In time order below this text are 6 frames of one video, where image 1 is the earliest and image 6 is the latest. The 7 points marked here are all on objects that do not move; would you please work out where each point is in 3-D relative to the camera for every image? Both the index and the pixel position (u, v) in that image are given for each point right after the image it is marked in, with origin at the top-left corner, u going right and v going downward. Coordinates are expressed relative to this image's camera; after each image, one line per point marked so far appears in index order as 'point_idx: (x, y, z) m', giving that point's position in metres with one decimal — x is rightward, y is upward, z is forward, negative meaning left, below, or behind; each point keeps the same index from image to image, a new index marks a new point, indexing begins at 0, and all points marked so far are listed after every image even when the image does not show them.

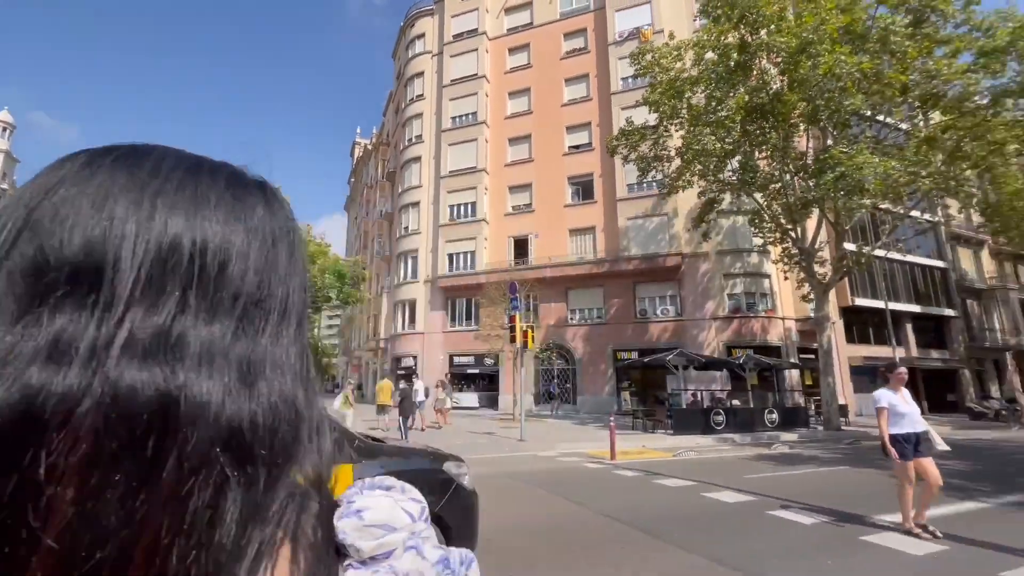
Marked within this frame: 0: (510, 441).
0: (0.0, -4.5, +13.8) m
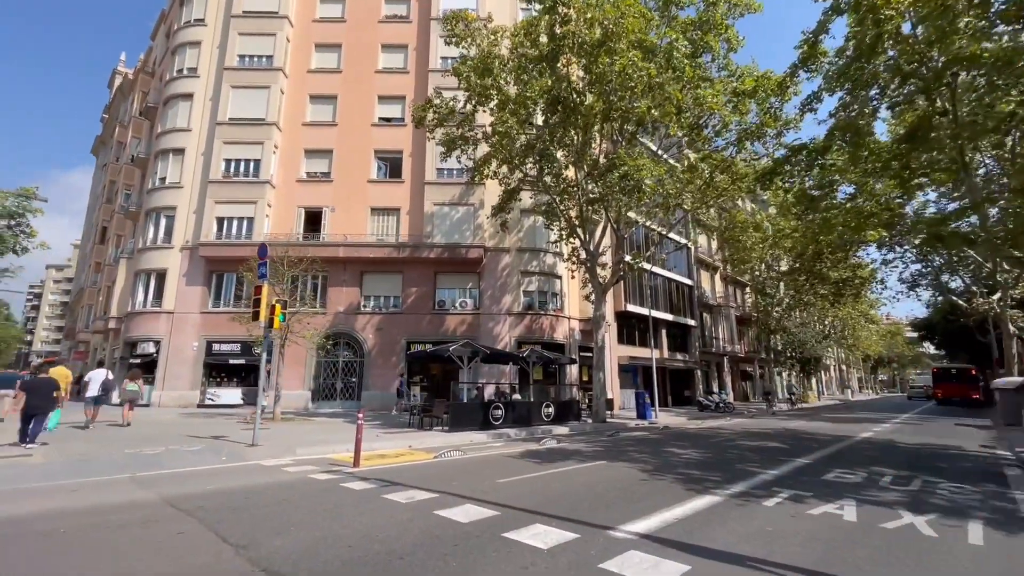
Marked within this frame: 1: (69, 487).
0: (-6.1, -3.6, +10.7) m
1: (-6.5, -3.0, +7.0) m
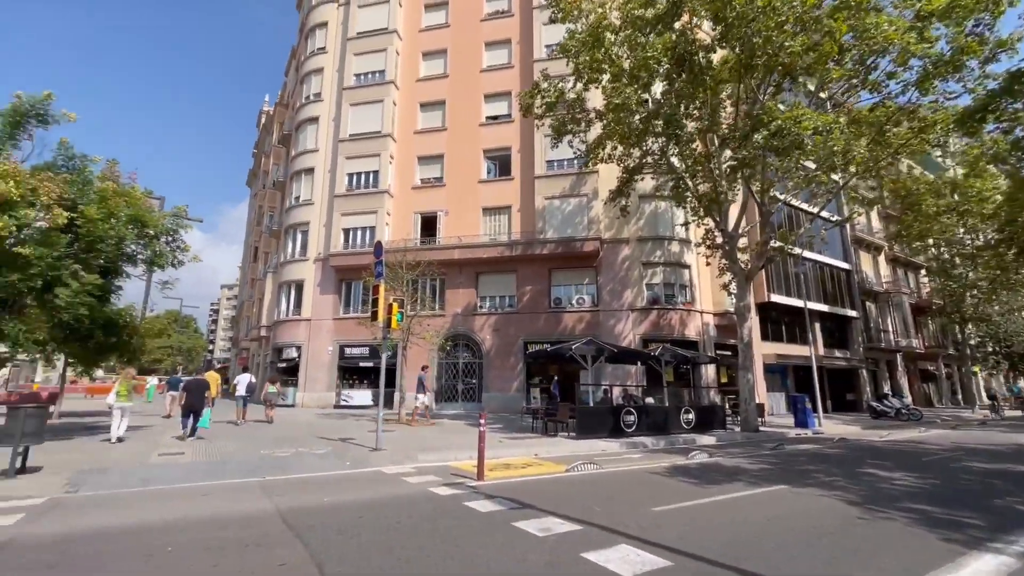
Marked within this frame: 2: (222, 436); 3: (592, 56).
0: (-3.2, -3.5, +10.3) m
1: (-4.5, -3.0, +6.9) m
2: (-7.8, -4.0, +12.8) m
3: (+2.7, +7.8, +16.1) m
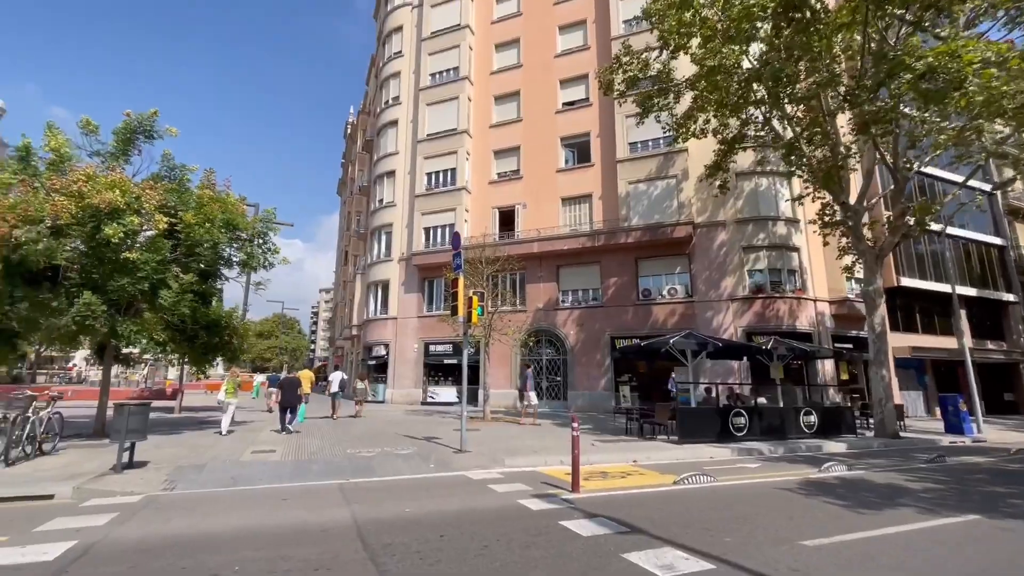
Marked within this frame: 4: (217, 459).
0: (-1.3, -3.4, +9.8) m
1: (-3.2, -2.9, +6.6) m
2: (-5.4, -3.9, +13.0) m
3: (+5.1, +8.2, +14.4) m
4: (-5.5, -3.2, +8.8) m
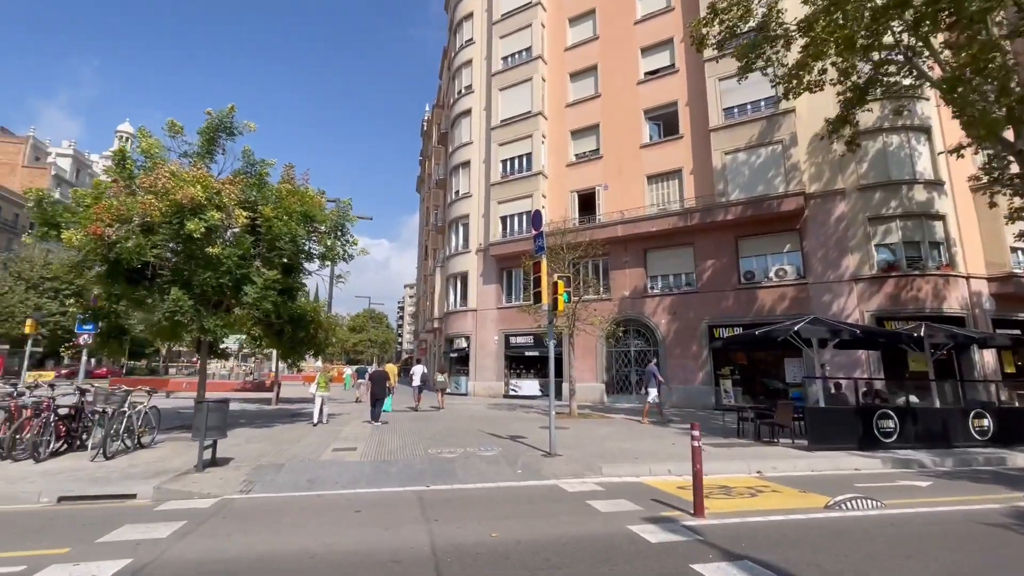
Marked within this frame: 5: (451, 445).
0: (+0.5, -3.1, +8.8) m
1: (-1.9, -2.7, +5.9) m
2: (-3.0, -3.7, +12.5) m
3: (+7.2, +8.8, +12.1) m
4: (-3.8, -3.0, +8.5) m
5: (-1.3, -3.2, +9.8) m
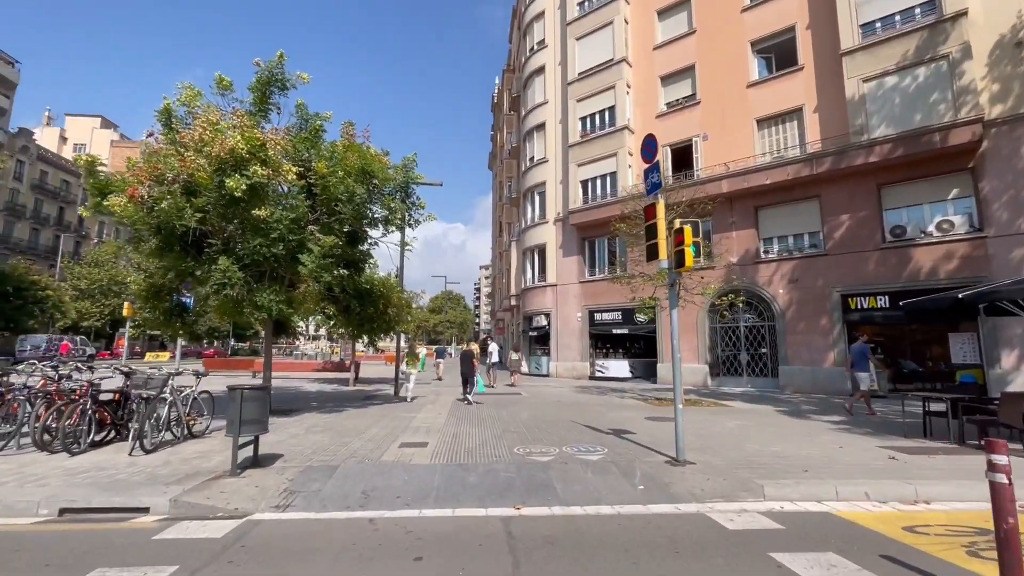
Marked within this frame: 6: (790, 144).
0: (+2.0, -2.4, +6.5) m
1: (-0.8, -2.2, +4.0) m
2: (-0.8, -2.9, +10.8) m
3: (+8.8, +9.7, +8.3) m
4: (-2.3, -2.4, +6.9) m
5: (+0.5, -2.5, +7.8) m
6: (+11.1, +5.7, +19.0) m
